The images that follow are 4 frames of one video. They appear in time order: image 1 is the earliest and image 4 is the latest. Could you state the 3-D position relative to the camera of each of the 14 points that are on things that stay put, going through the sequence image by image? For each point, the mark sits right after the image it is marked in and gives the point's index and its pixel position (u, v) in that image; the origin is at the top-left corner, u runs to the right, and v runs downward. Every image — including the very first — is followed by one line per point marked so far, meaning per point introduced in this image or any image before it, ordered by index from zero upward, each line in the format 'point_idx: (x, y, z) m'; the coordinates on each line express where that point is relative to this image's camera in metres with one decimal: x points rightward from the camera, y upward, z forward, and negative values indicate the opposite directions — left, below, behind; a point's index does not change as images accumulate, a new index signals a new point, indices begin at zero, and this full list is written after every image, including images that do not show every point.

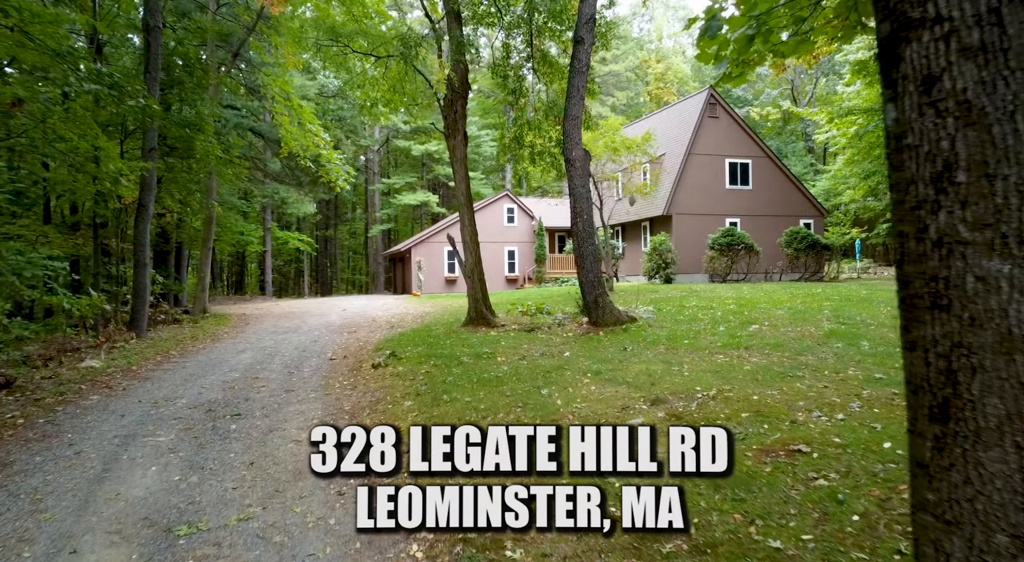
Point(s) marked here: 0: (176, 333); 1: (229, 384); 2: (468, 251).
0: (-6.7, -1.1, +12.4) m
1: (-3.5, -1.3, +7.7) m
2: (-0.9, +0.6, +11.8) m
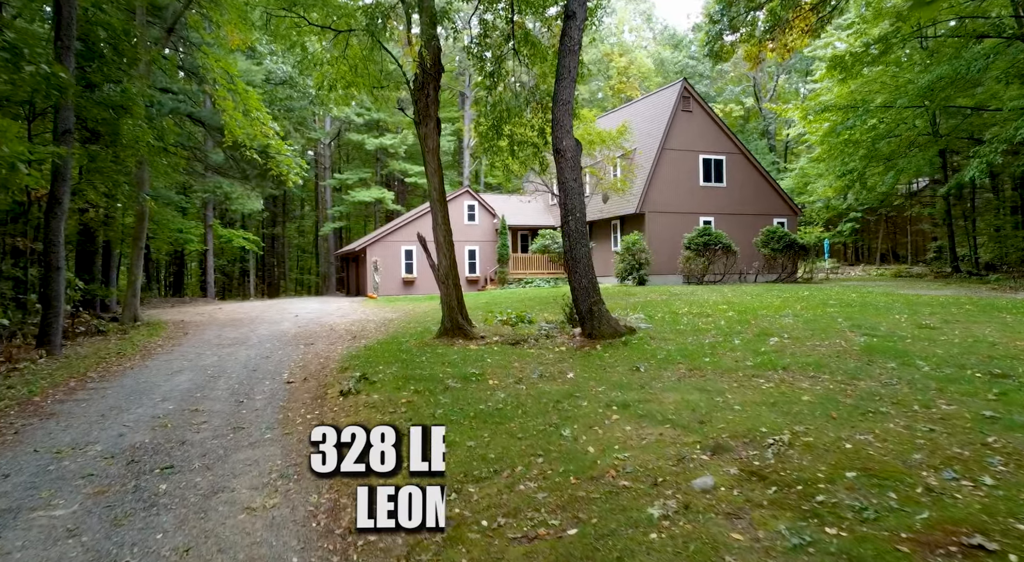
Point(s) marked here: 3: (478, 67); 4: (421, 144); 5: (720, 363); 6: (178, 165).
0: (-7.1, -1.2, +10.6) m
1: (-3.5, -1.4, +6.2) m
2: (-1.2, +0.5, +10.5) m
3: (-0.6, +3.8, +10.9) m
4: (-1.6, +2.4, +10.7) m
5: (+2.3, -0.9, +6.8) m
6: (-8.1, +2.8, +15.0) m
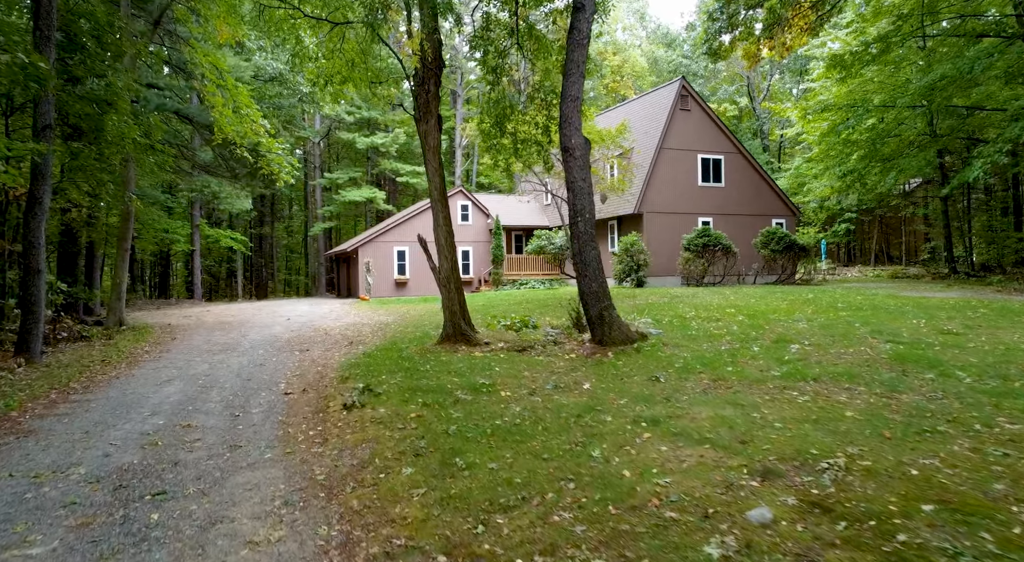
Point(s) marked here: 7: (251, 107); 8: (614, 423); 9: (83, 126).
0: (-7.0, -1.2, +10.1) m
1: (-3.4, -1.5, +5.7) m
2: (-1.1, +0.4, +10.1) m
3: (-0.5, +3.7, +10.5) m
4: (-1.5, +2.3, +10.3) m
5: (+2.5, -1.0, +6.5) m
6: (-8.1, +2.8, +14.4) m
7: (-6.1, +4.1, +14.5) m
8: (+0.9, -1.2, +5.2) m
9: (-7.7, +2.8, +11.1) m
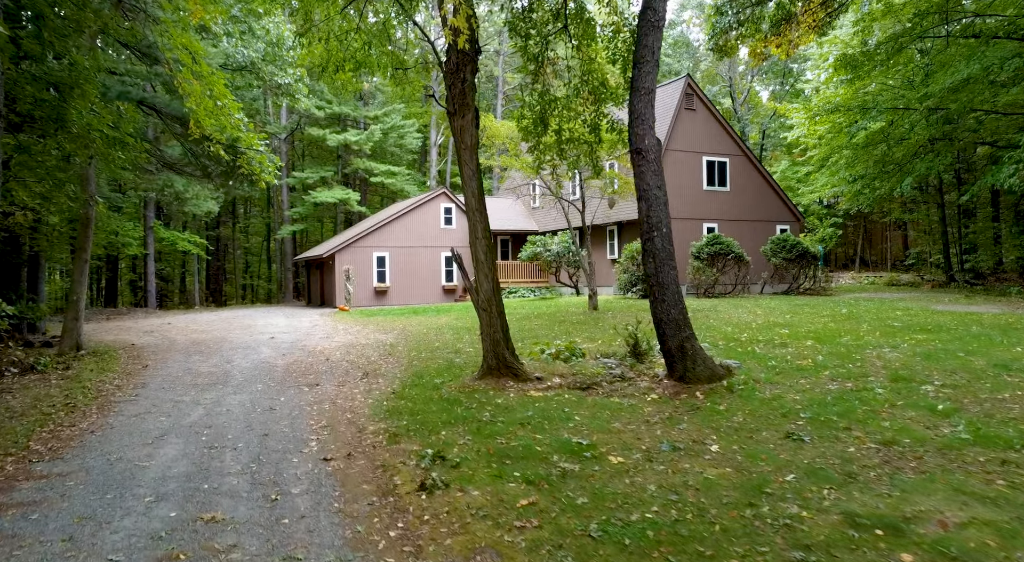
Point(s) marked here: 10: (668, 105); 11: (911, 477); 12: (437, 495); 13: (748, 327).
0: (-6.3, -1.6, +8.2) m
1: (-2.3, -1.8, +4.1) m
2: (-0.4, +0.1, +8.7) m
3: (+0.1, +3.4, +9.1) m
4: (-0.8, +2.0, +8.8) m
5: (+3.4, -1.3, +5.3) m
6: (-7.7, +2.4, +12.4) m
7: (-5.7, +3.8, +12.6) m
8: (+1.9, -1.5, +3.9) m
9: (-7.1, +2.5, +9.2) m
10: (+5.0, +5.6, +19.8) m
11: (+2.8, -1.4, +4.3) m
12: (-0.6, -1.6, +4.7) m
13: (+4.6, -0.9, +12.0) m
